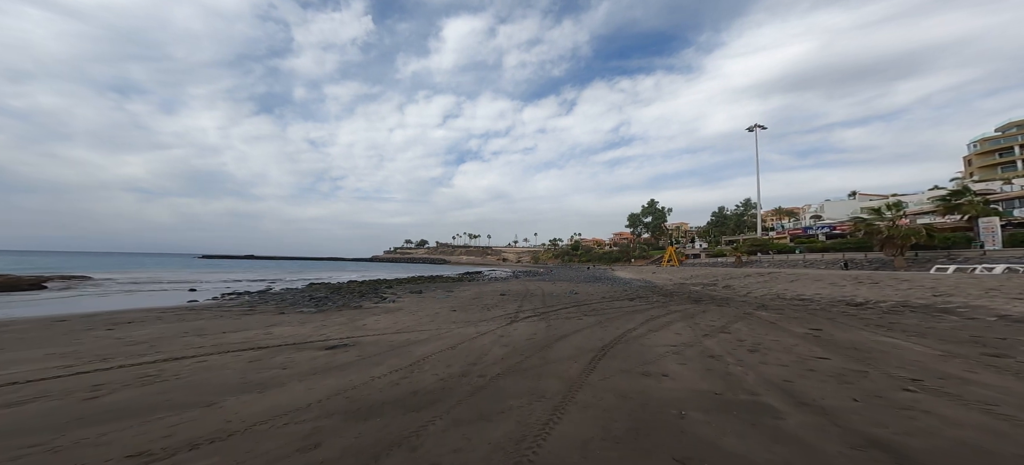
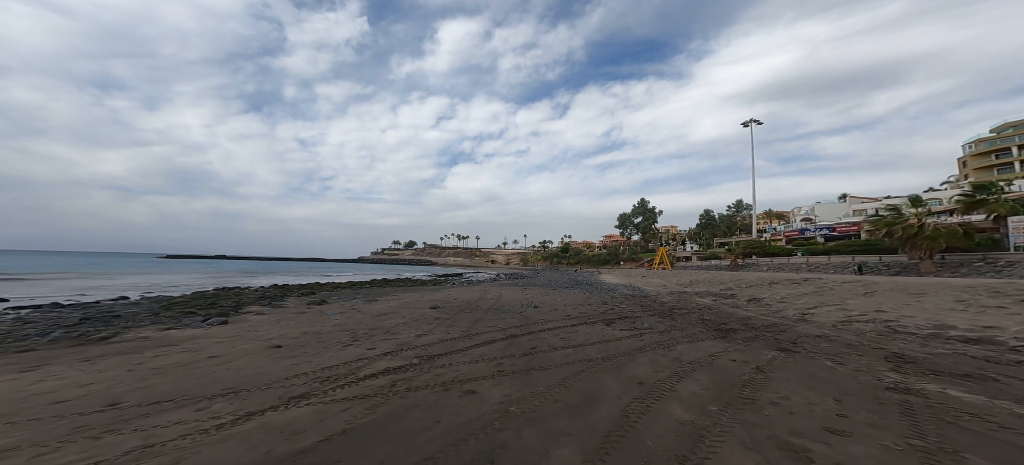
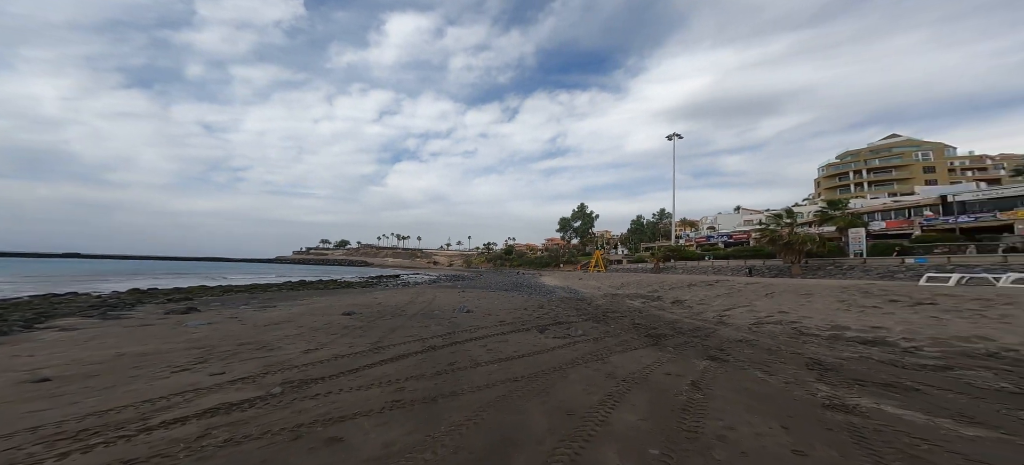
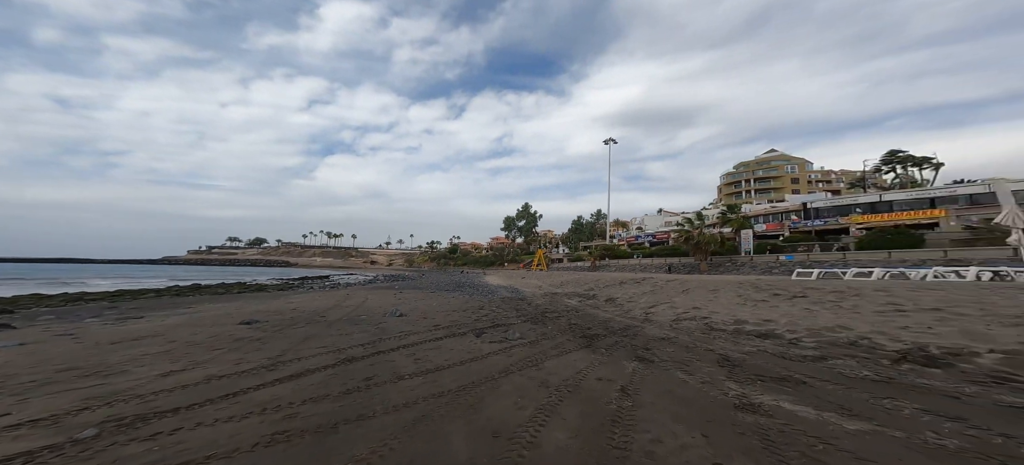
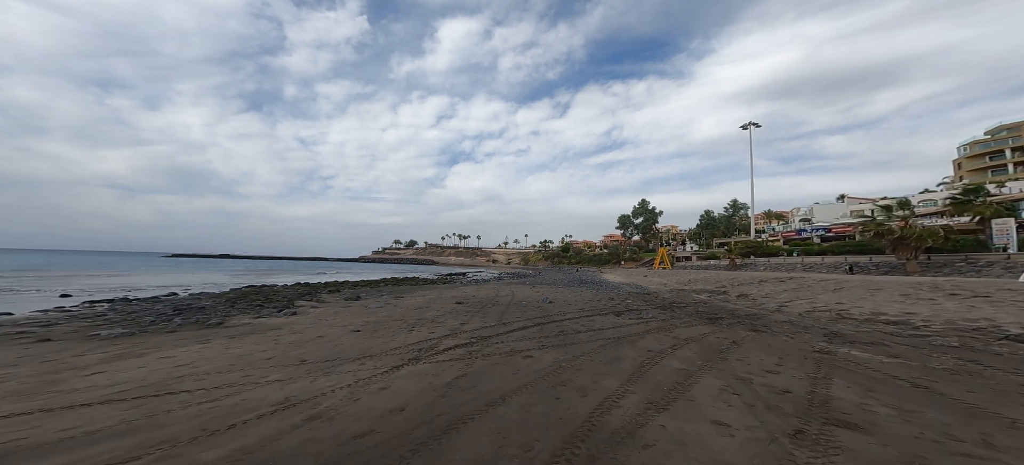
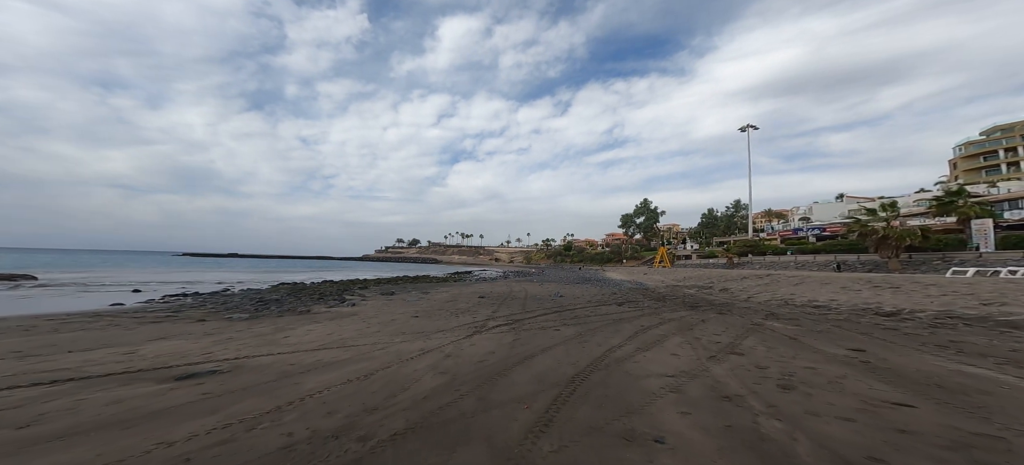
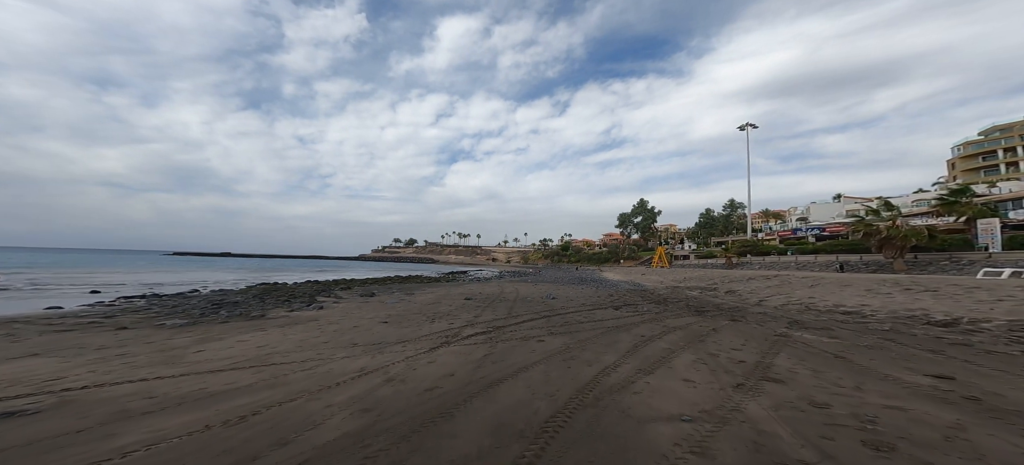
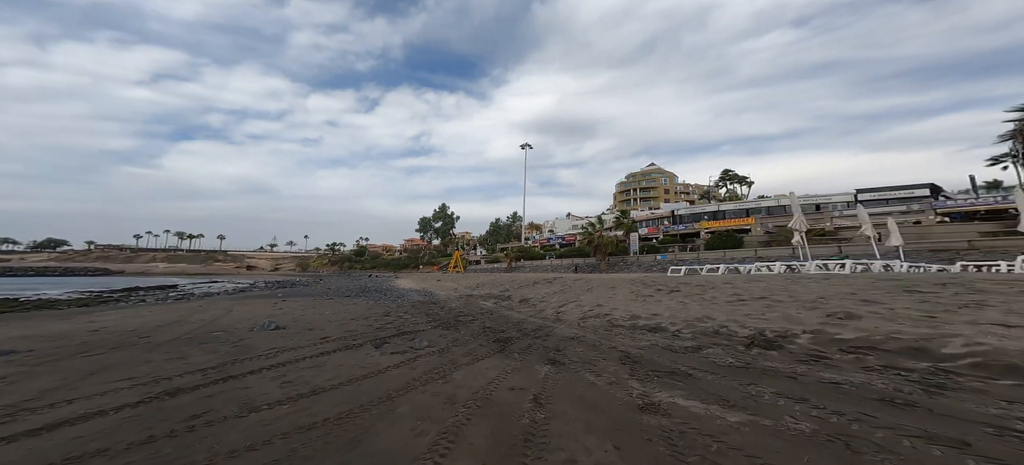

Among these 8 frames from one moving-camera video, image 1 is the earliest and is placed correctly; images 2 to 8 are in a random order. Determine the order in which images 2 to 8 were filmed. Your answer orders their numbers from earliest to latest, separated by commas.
6, 7, 5, 2, 3, 4, 8
